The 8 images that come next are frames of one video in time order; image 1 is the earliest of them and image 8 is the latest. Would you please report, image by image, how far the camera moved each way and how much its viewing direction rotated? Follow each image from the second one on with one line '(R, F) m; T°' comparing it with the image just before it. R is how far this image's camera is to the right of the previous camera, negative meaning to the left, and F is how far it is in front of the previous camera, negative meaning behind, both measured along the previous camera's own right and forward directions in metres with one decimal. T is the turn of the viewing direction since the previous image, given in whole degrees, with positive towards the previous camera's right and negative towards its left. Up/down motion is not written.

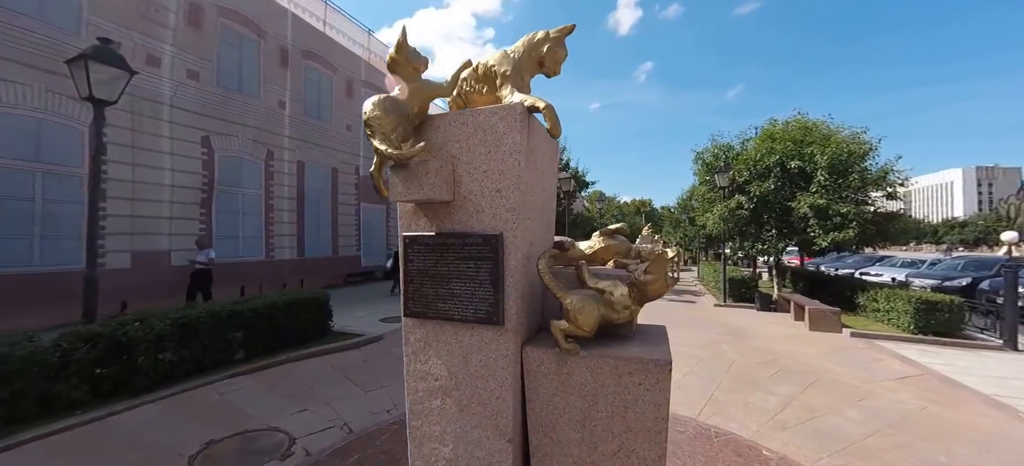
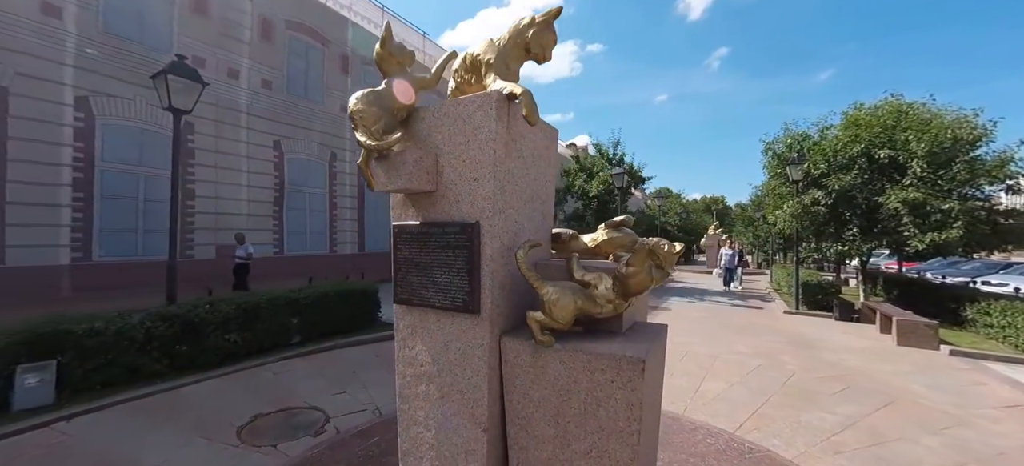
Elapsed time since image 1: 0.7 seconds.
(+0.4, +0.1) m; -9°
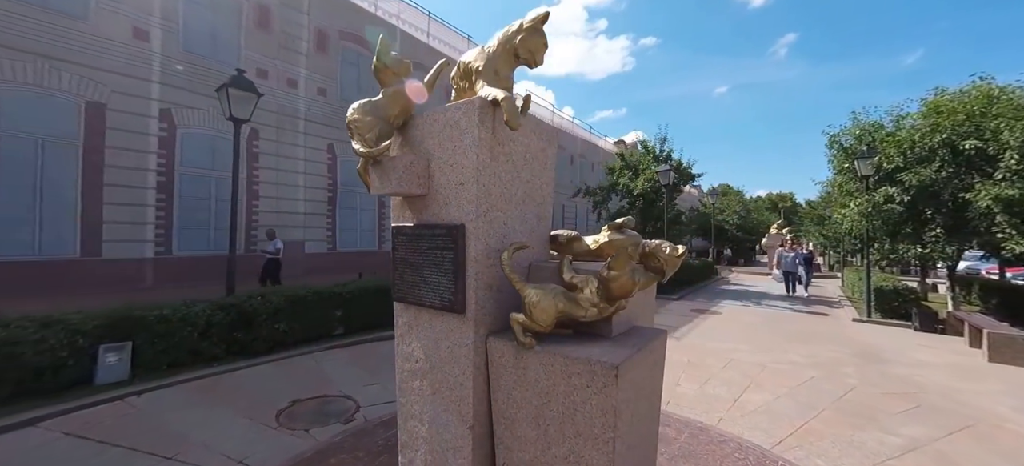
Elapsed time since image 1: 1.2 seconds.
(+0.3, 0.0) m; -7°
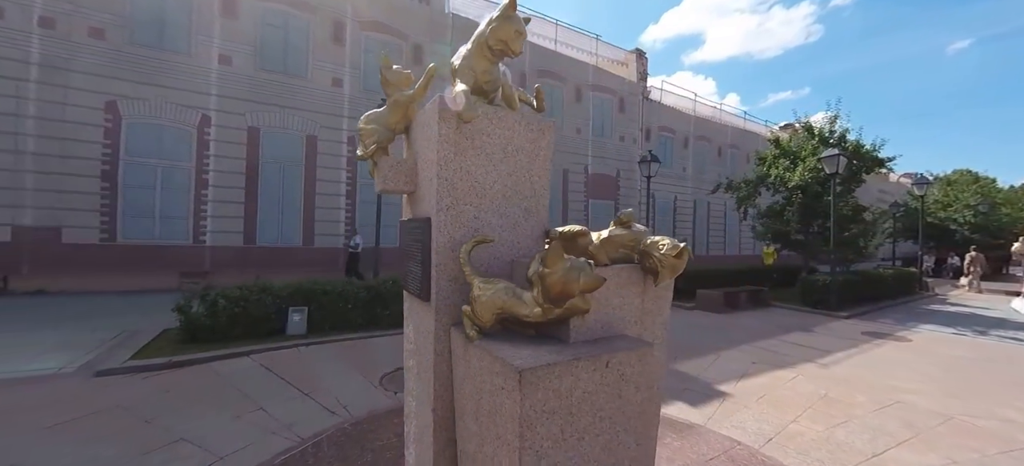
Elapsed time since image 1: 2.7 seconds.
(+0.9, +0.2) m; -22°
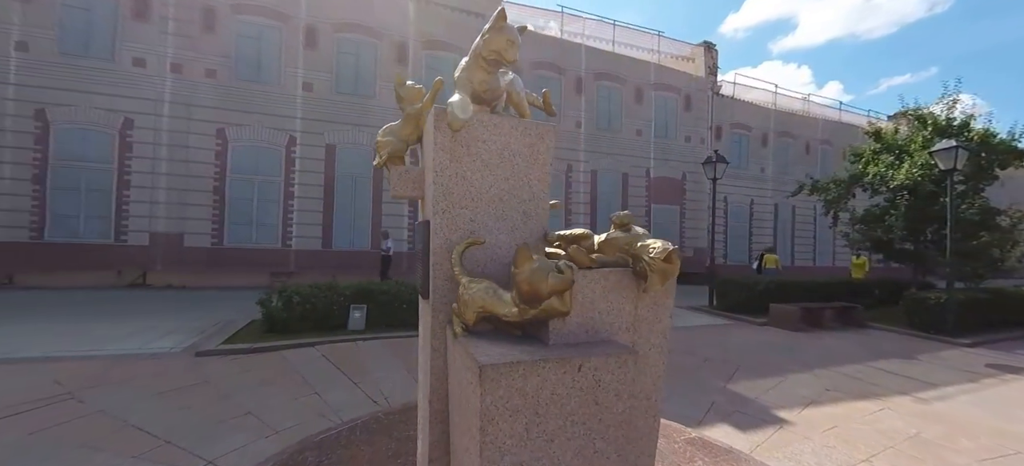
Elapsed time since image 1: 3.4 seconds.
(+0.5, 0.0) m; -11°
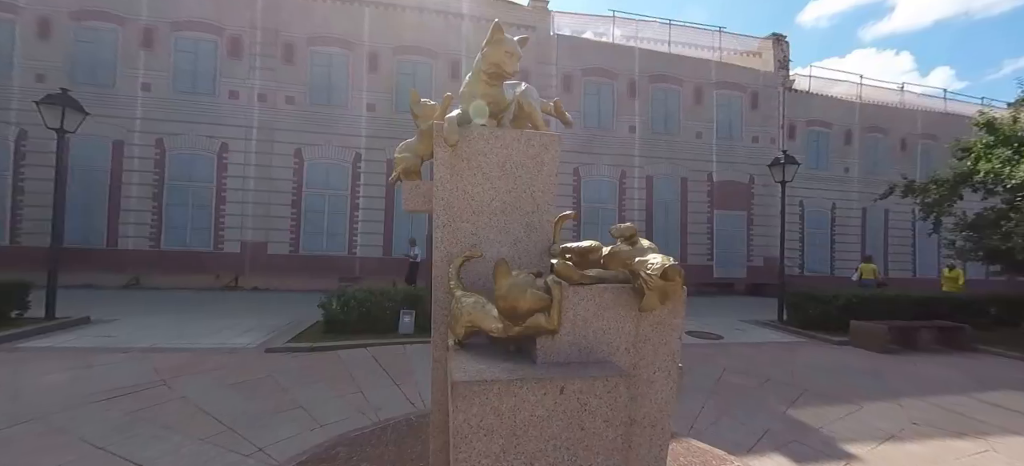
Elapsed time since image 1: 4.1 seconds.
(+0.4, 0.0) m; -10°
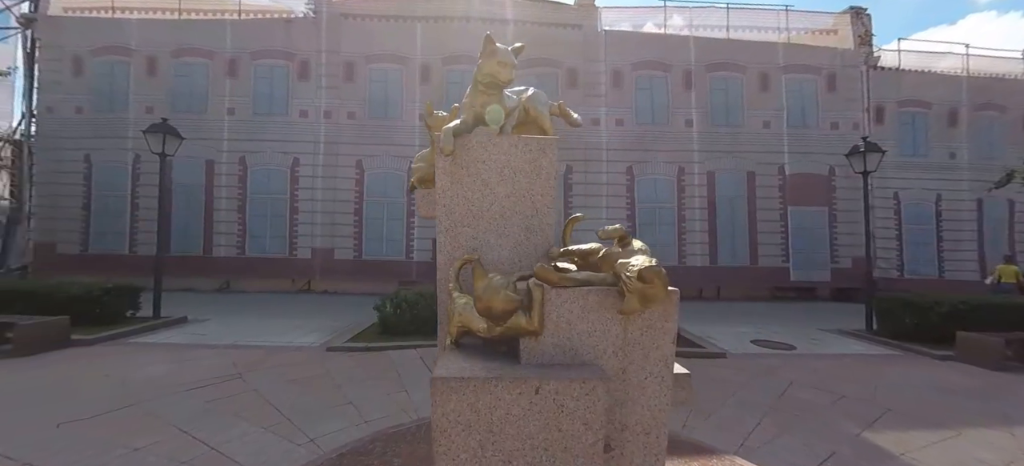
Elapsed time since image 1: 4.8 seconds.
(+0.3, +0.1) m; -9°
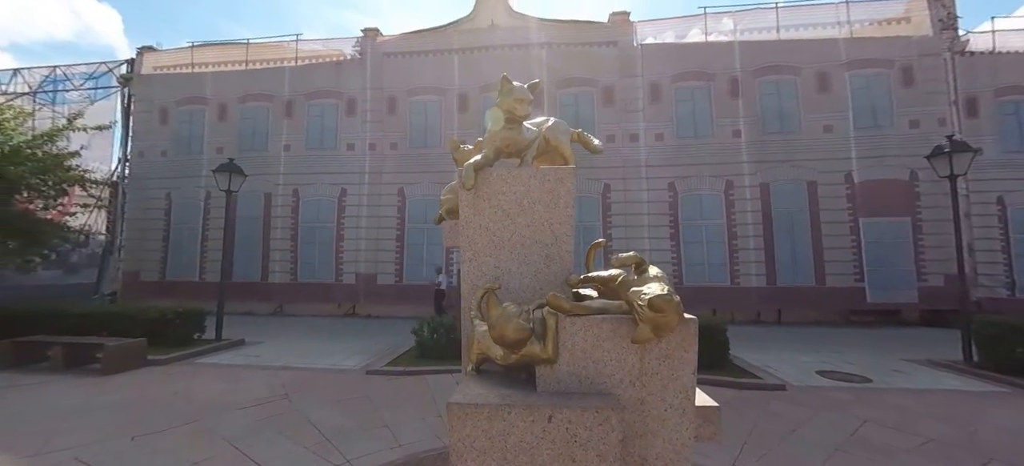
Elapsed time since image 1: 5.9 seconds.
(+0.3, +0.1) m; -8°
